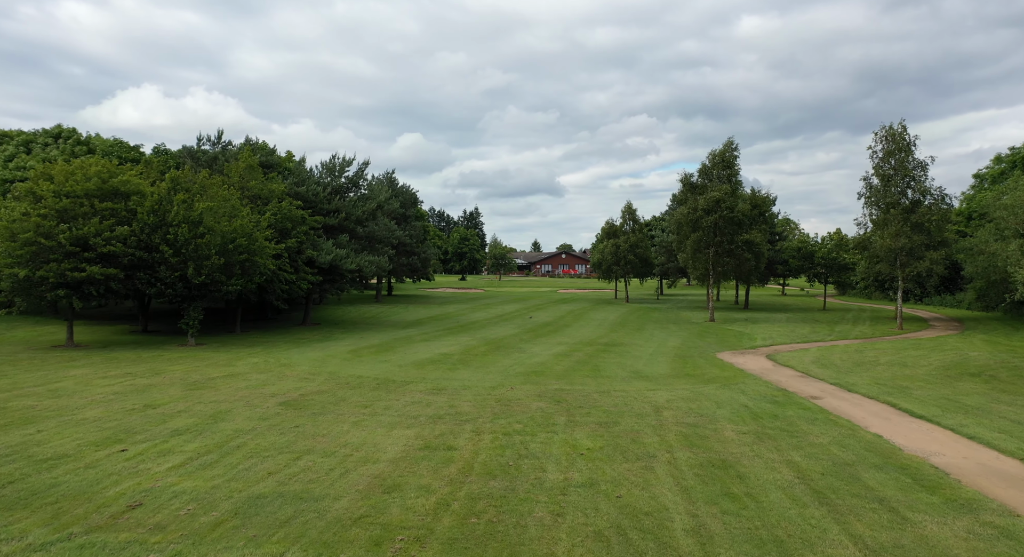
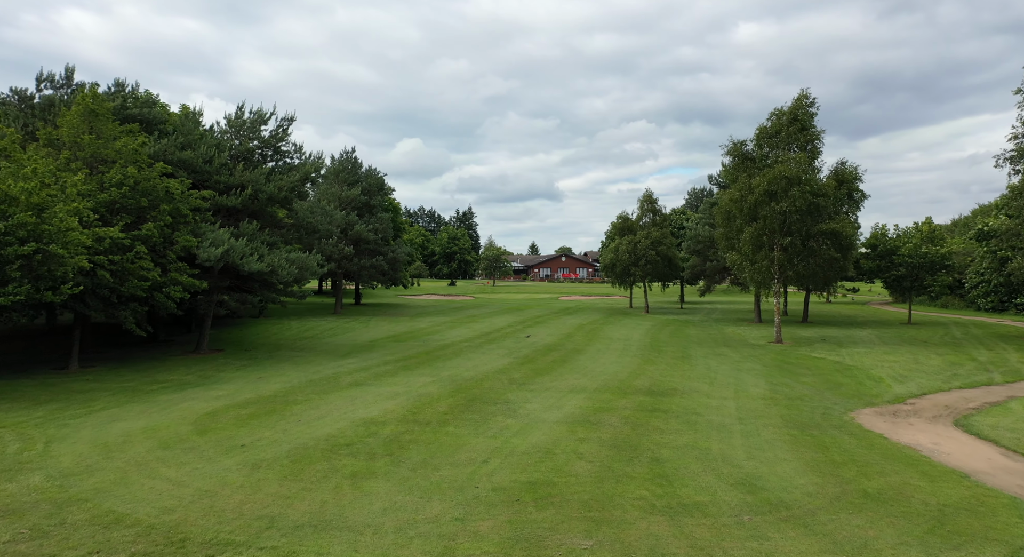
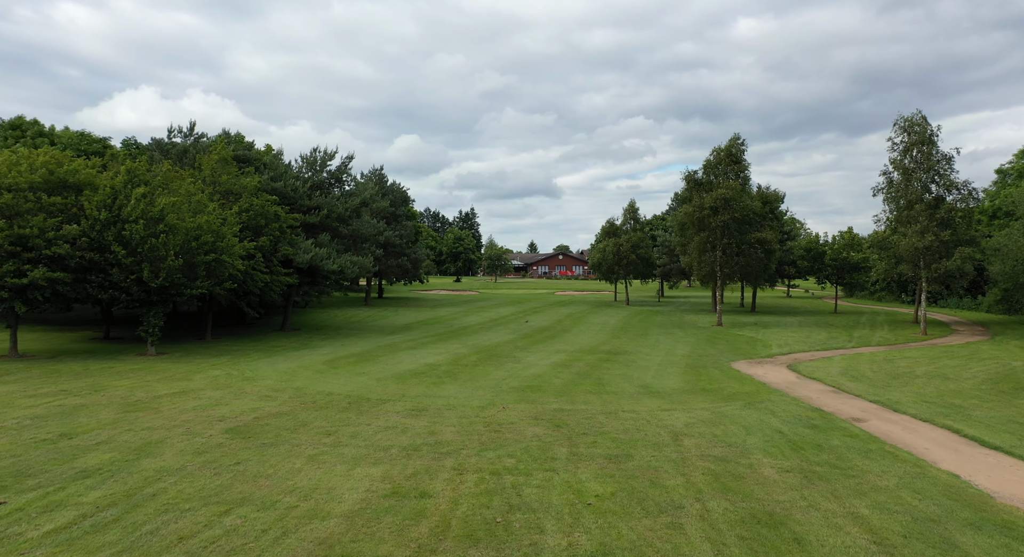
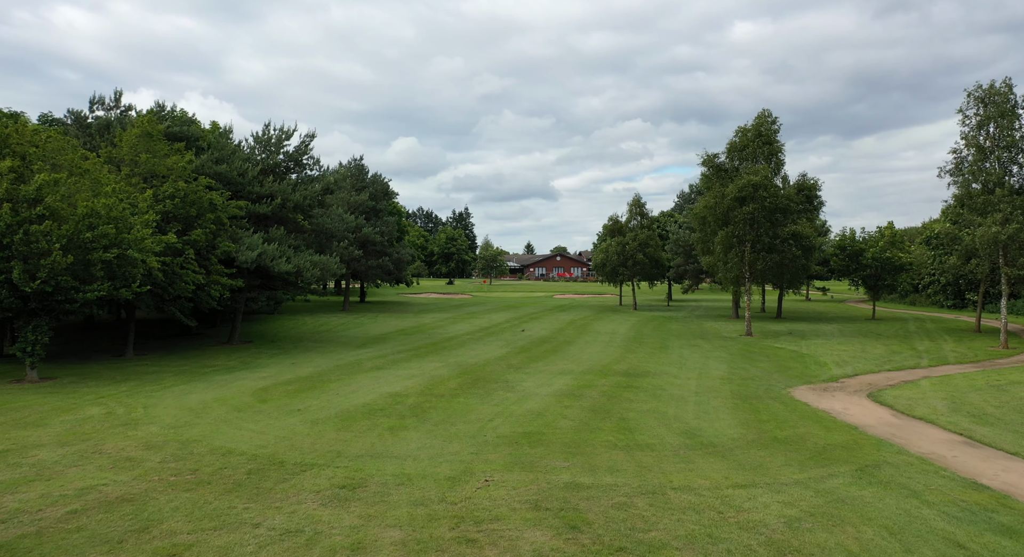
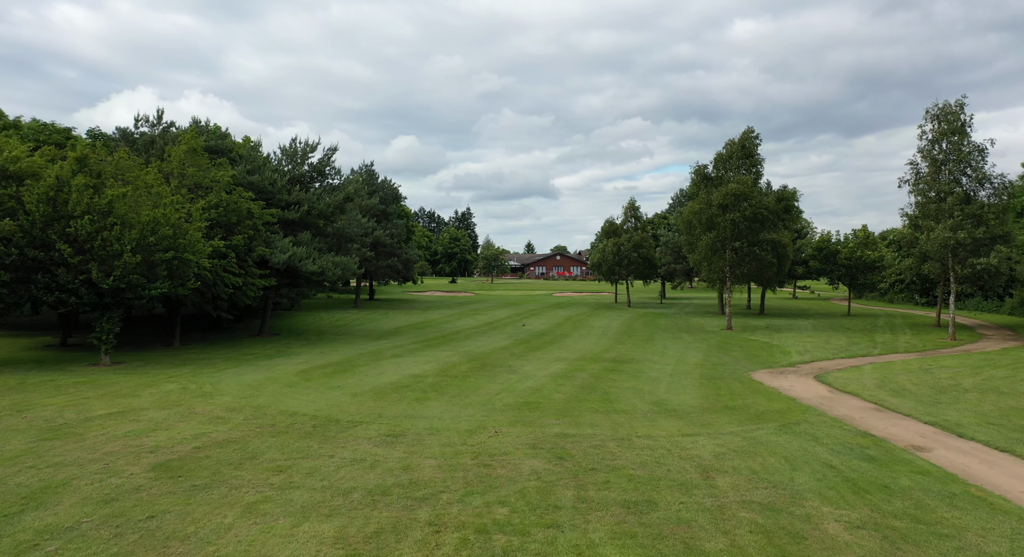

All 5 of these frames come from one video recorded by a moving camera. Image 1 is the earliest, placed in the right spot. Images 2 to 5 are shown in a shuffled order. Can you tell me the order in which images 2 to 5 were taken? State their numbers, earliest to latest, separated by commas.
3, 5, 4, 2
